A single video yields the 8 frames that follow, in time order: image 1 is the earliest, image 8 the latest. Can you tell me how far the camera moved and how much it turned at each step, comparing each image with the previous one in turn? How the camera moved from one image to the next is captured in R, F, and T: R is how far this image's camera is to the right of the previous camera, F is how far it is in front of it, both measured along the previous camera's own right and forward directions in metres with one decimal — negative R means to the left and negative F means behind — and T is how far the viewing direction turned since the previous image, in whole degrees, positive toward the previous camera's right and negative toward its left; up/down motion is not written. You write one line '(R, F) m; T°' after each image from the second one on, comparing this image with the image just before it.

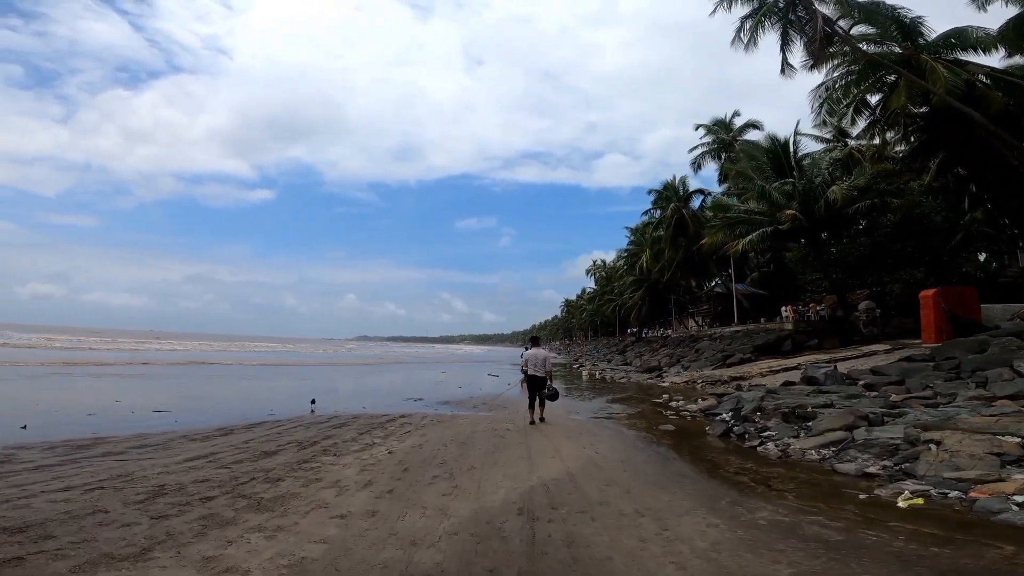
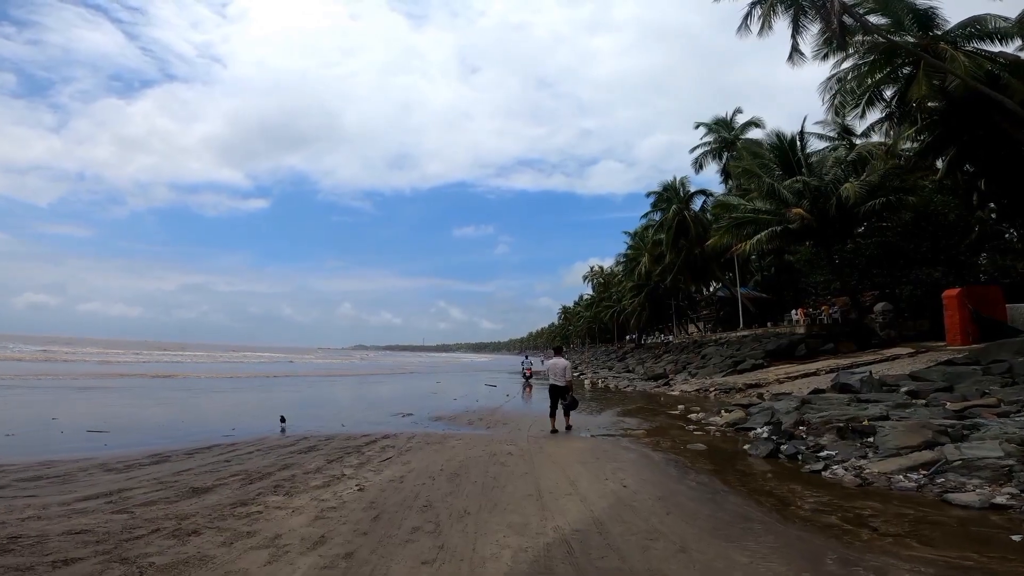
(-0.1, +1.3) m; 0°
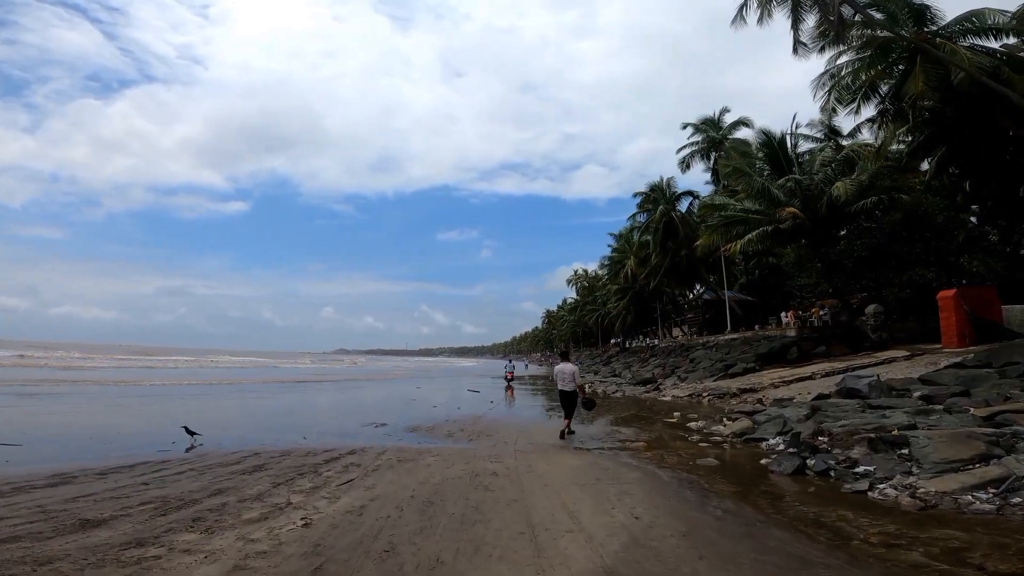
(0.0, +1.0) m; +2°
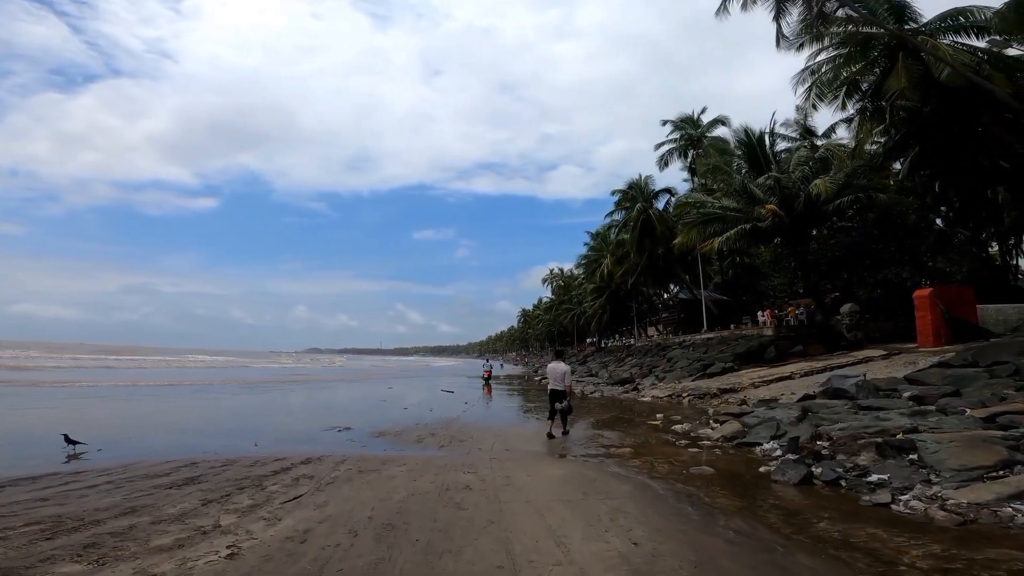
(0.0, +0.7) m; +3°
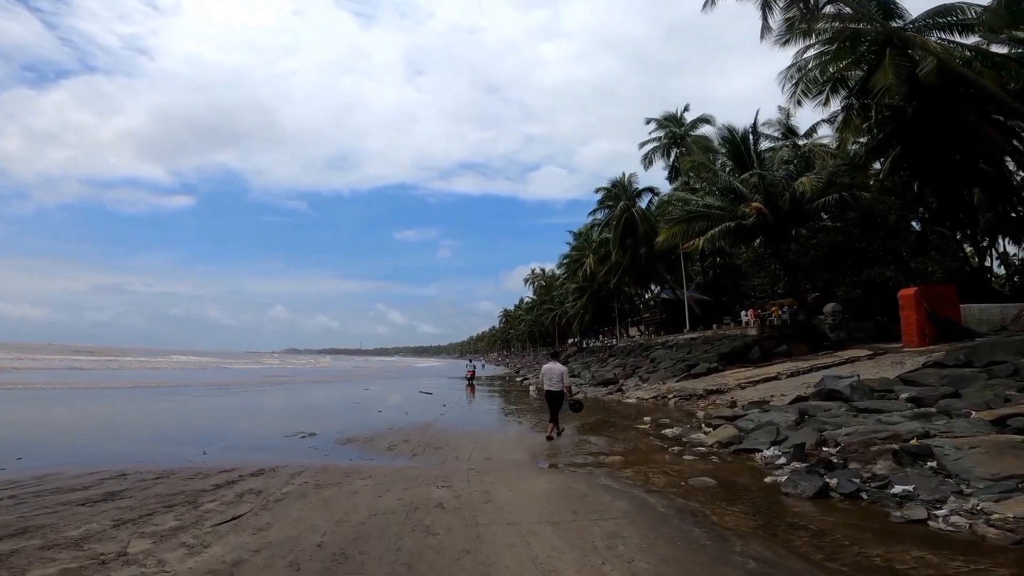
(0.0, +0.6) m; +2°
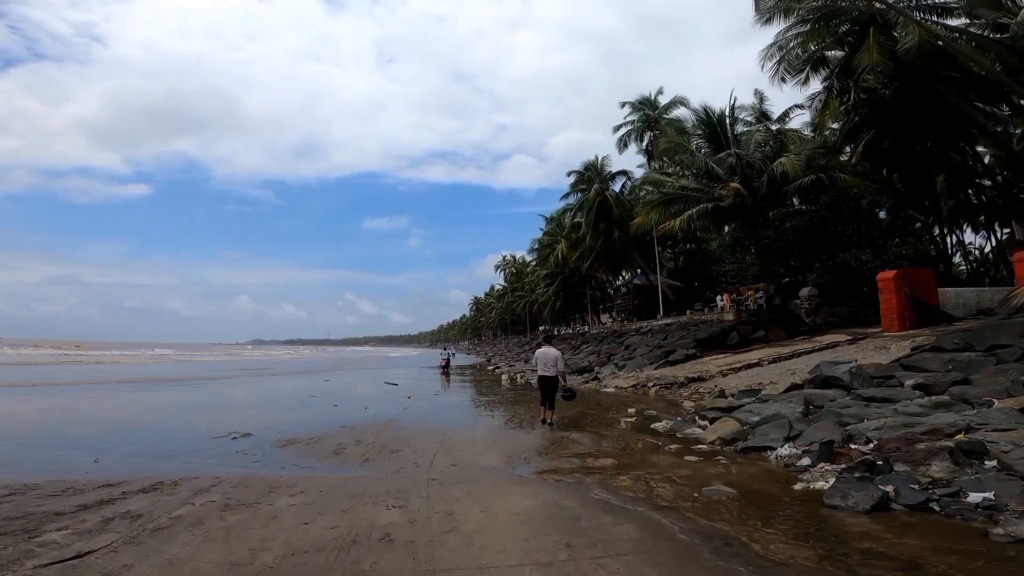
(0.0, +1.1) m; +3°
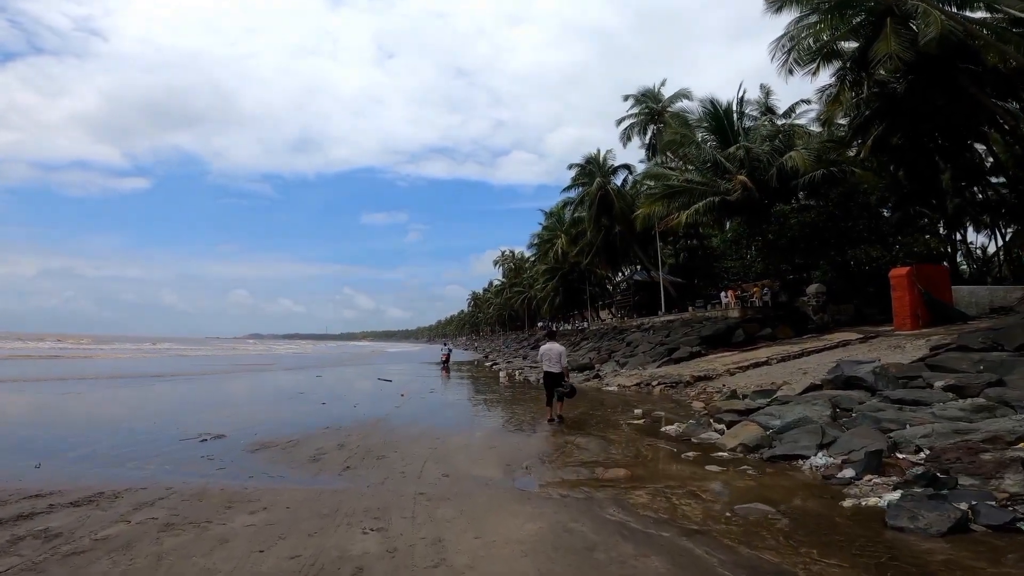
(0.0, +0.7) m; 0°
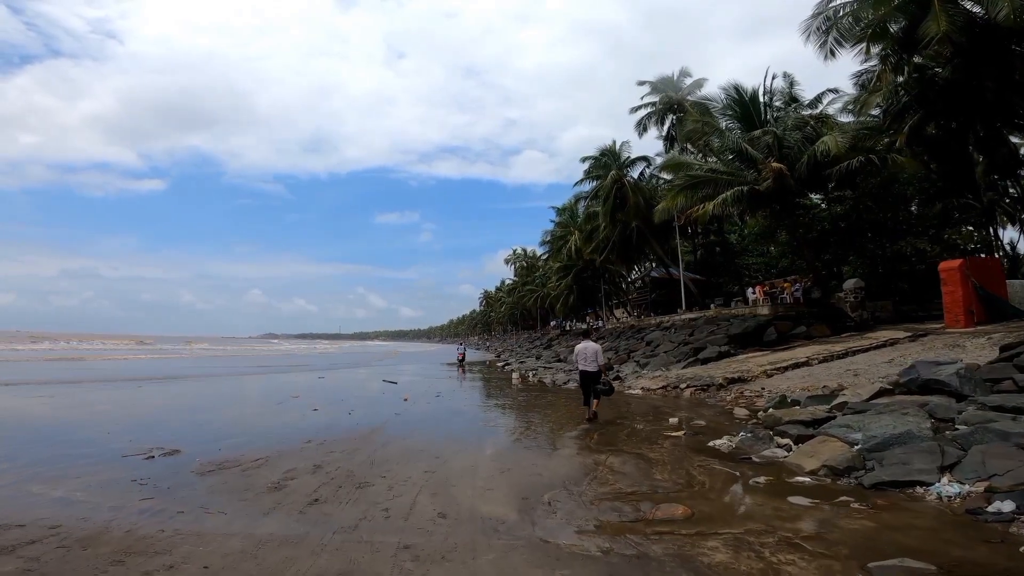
(0.0, +1.3) m; -1°
